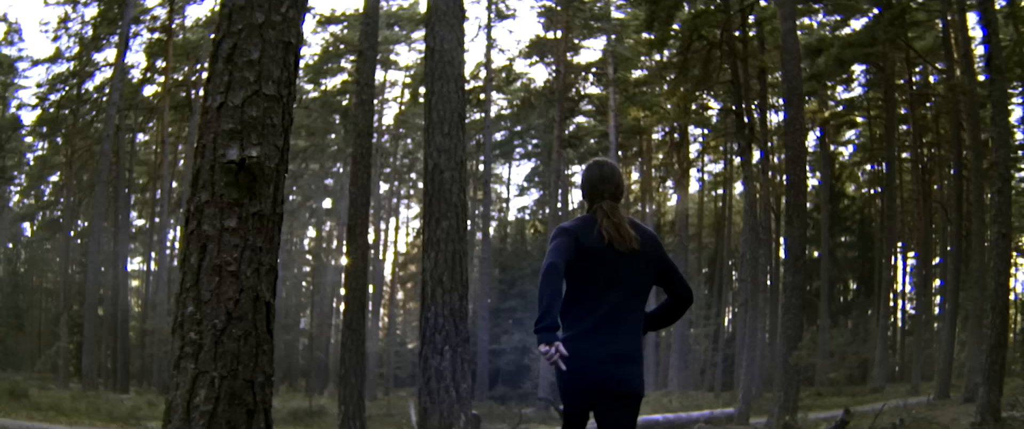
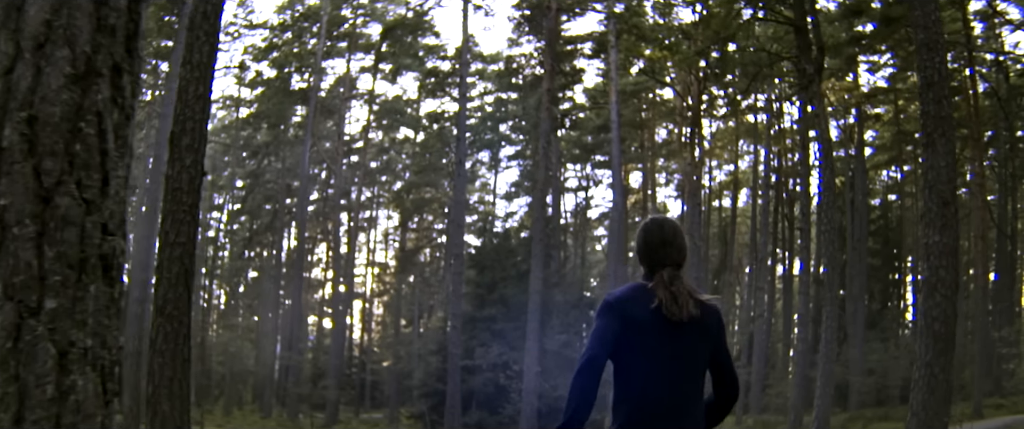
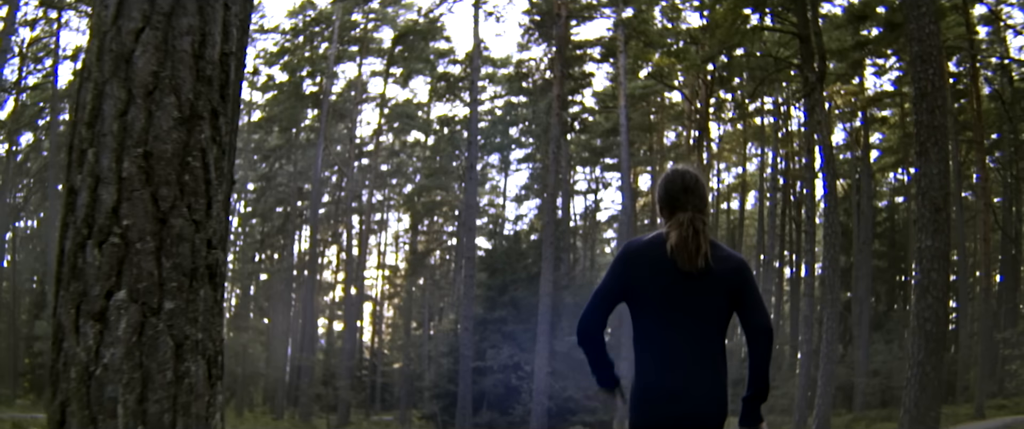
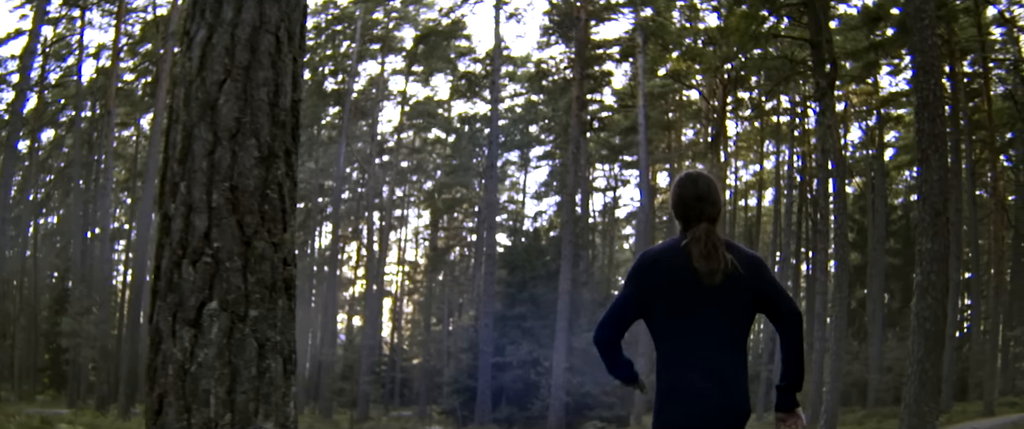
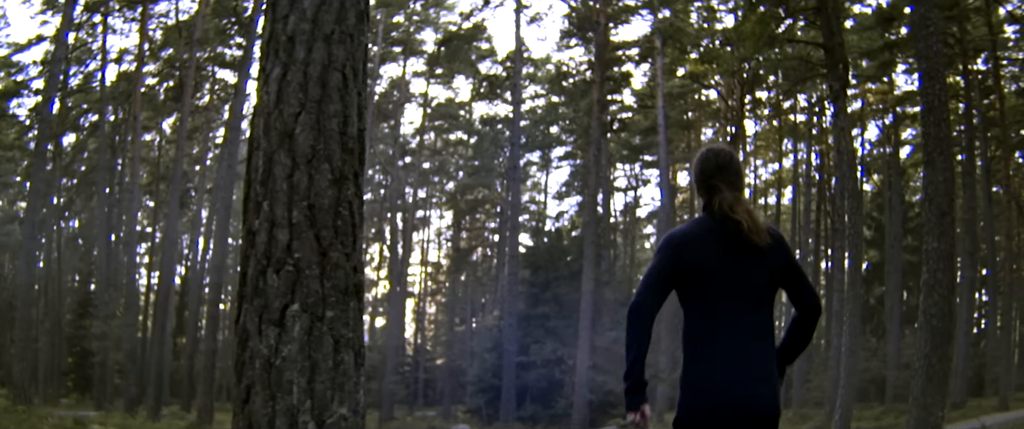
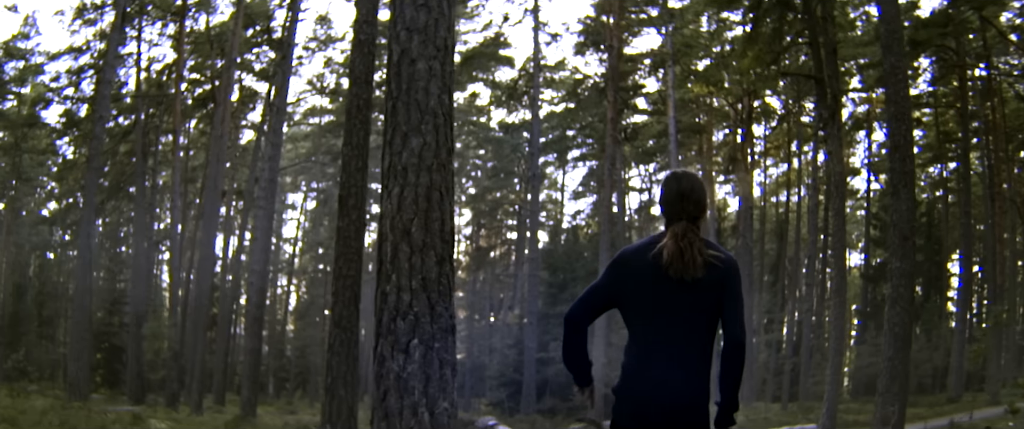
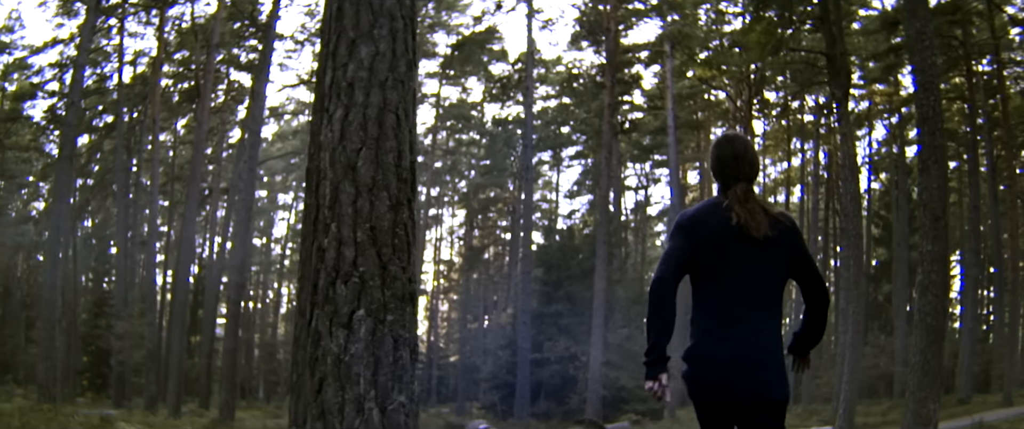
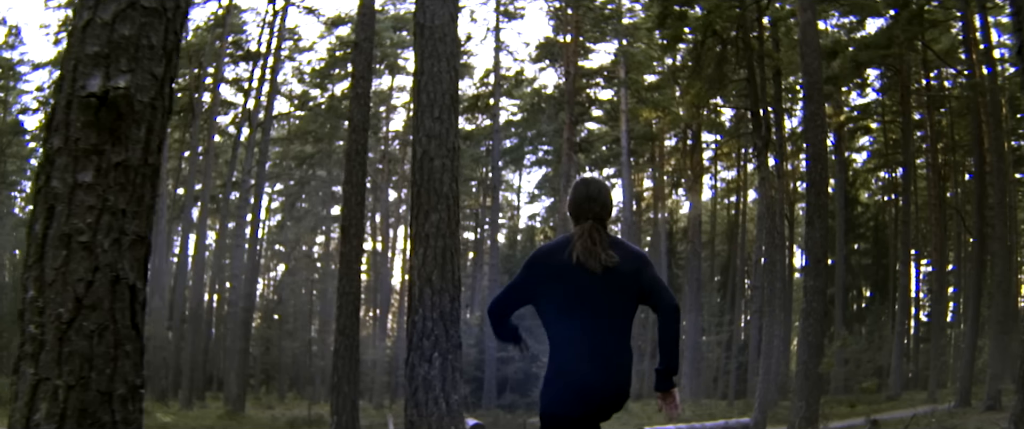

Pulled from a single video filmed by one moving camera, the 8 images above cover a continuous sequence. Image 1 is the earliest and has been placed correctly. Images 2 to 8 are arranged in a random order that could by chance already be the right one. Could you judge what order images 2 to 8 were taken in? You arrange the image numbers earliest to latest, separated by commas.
8, 6, 7, 5, 4, 3, 2
